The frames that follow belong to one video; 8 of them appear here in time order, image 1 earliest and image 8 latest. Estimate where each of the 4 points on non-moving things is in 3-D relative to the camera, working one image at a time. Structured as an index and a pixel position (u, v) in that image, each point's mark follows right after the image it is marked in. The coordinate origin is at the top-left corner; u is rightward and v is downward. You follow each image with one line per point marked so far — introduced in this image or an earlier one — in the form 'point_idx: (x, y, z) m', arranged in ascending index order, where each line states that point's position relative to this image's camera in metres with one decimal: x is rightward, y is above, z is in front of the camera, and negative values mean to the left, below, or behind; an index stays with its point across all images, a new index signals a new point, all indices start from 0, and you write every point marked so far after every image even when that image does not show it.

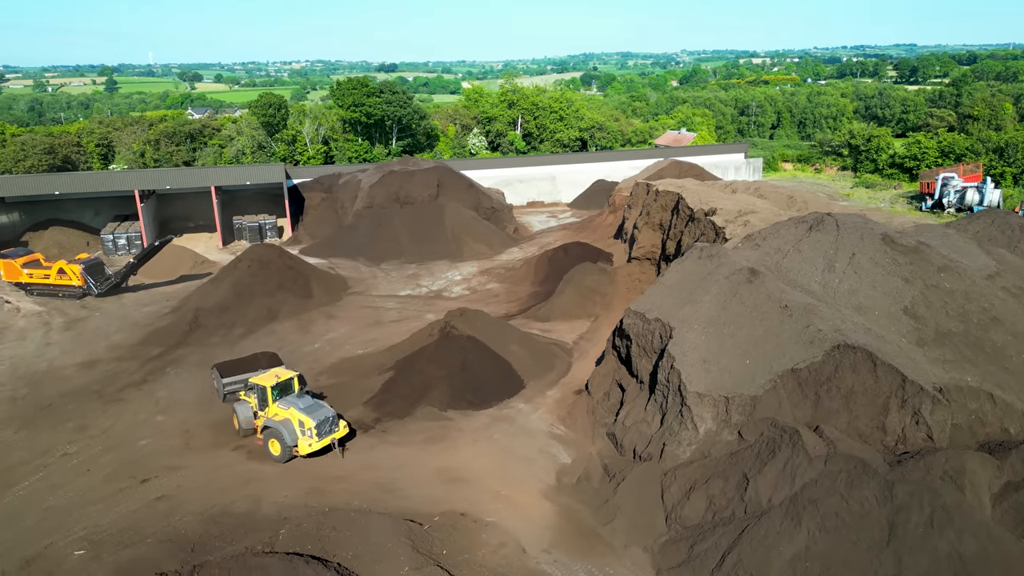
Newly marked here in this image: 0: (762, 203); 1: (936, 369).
0: (+6.7, +2.2, +19.9) m
1: (+6.4, -1.2, +11.2) m
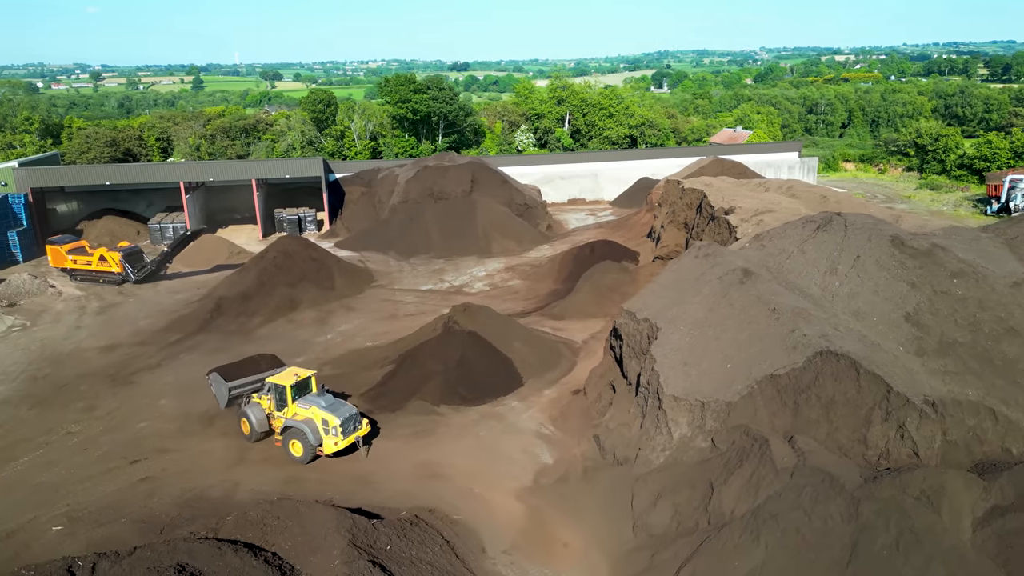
0: (+7.1, +2.1, +19.1) m
1: (+5.9, -1.3, +10.4) m
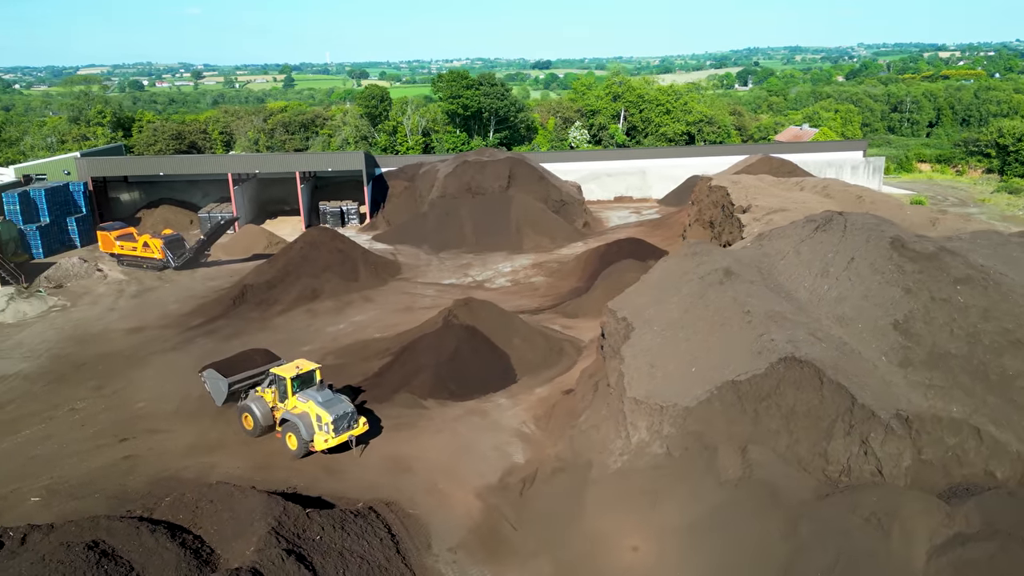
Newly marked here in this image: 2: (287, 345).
0: (+7.3, +2.0, +18.1) m
1: (+5.2, -1.4, +9.6) m
2: (-5.5, -1.4, +18.2) m
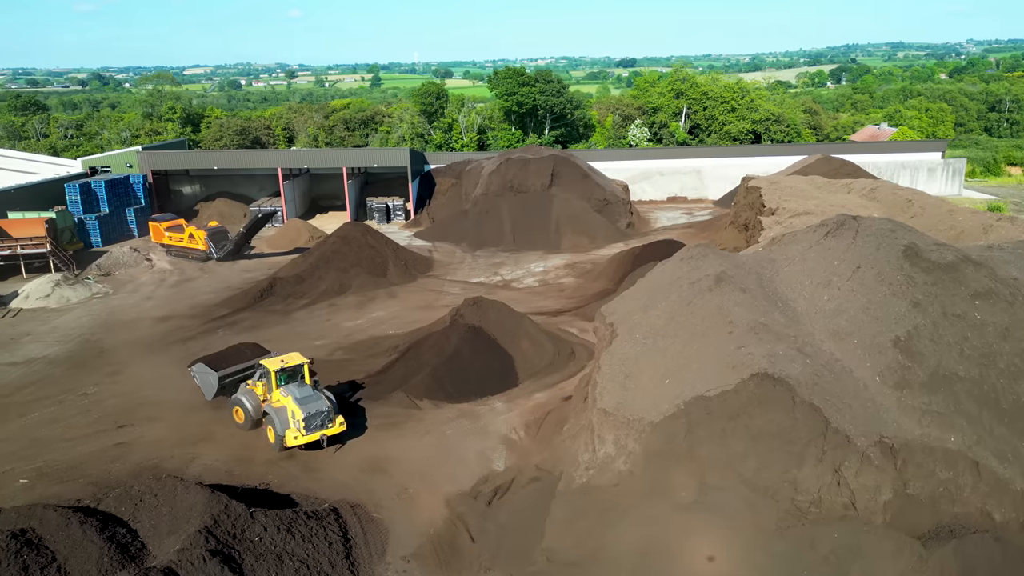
0: (+7.7, +1.8, +16.8) m
1: (+4.5, -1.5, +8.6) m
2: (-5.2, -1.2, +18.3) m
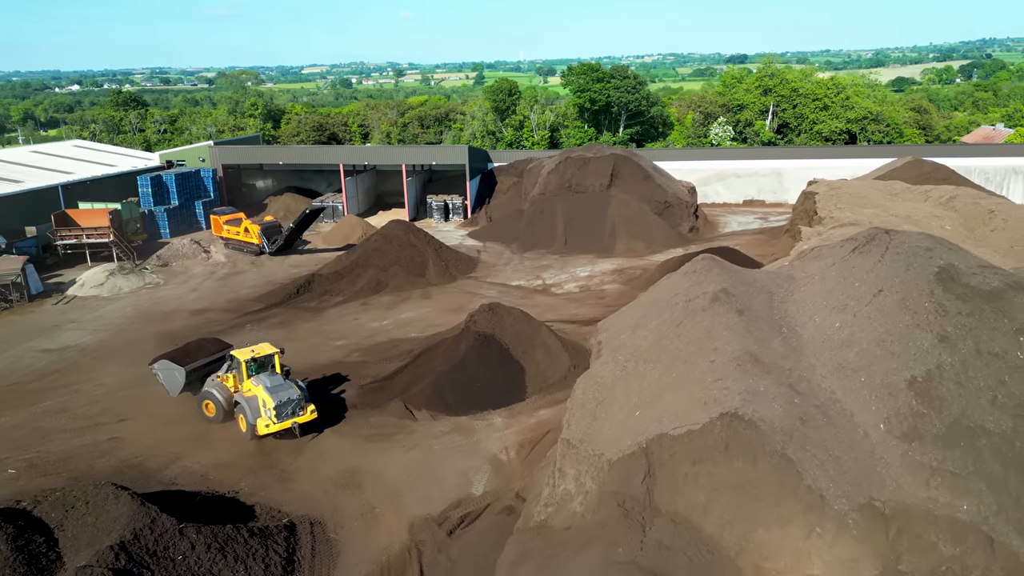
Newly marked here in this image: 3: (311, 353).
0: (+8.1, +1.4, +14.8) m
1: (+3.8, -1.8, +7.2) m
2: (-4.6, -1.2, +18.0) m
3: (-4.6, -1.5, +17.0) m
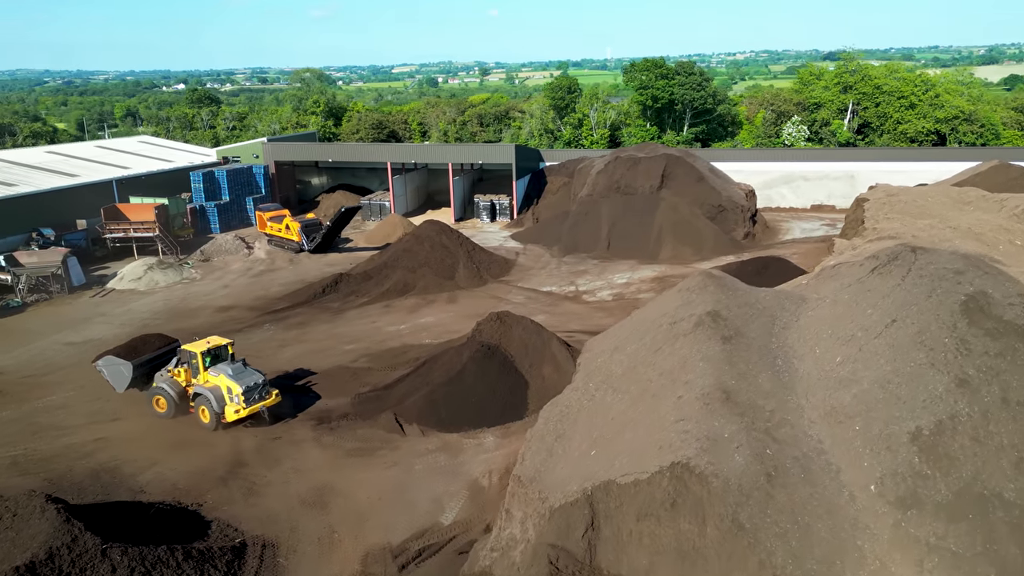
0: (+8.2, +1.0, +13.0) m
1: (+3.0, -2.1, +5.9) m
2: (-4.1, -1.2, +17.5) m
3: (-4.3, -1.5, +16.5) m
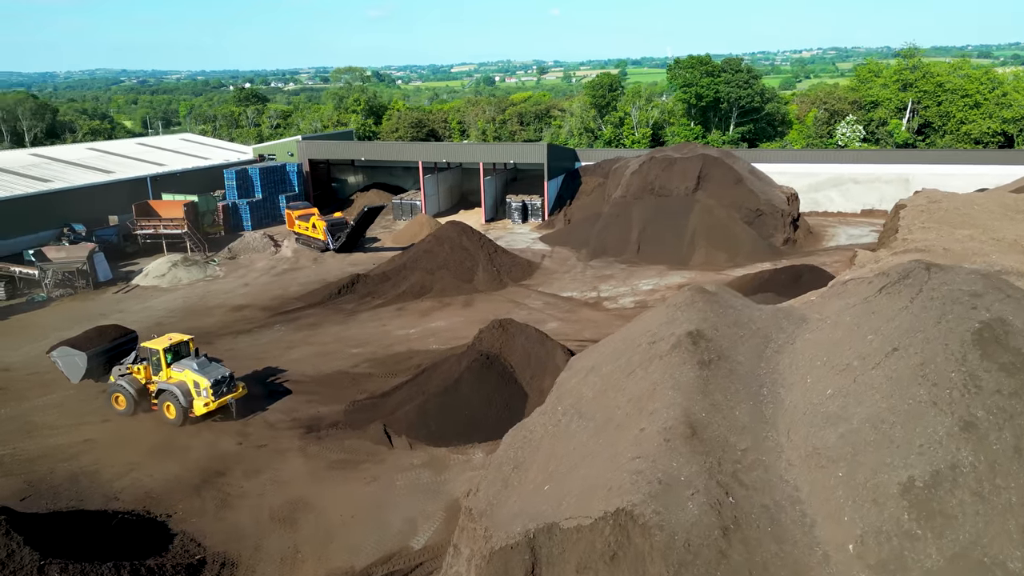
0: (+8.1, +0.7, +11.7) m
1: (+2.4, -2.3, +5.0) m
2: (-3.9, -1.3, +17.1) m
3: (-4.1, -1.6, +16.1) m
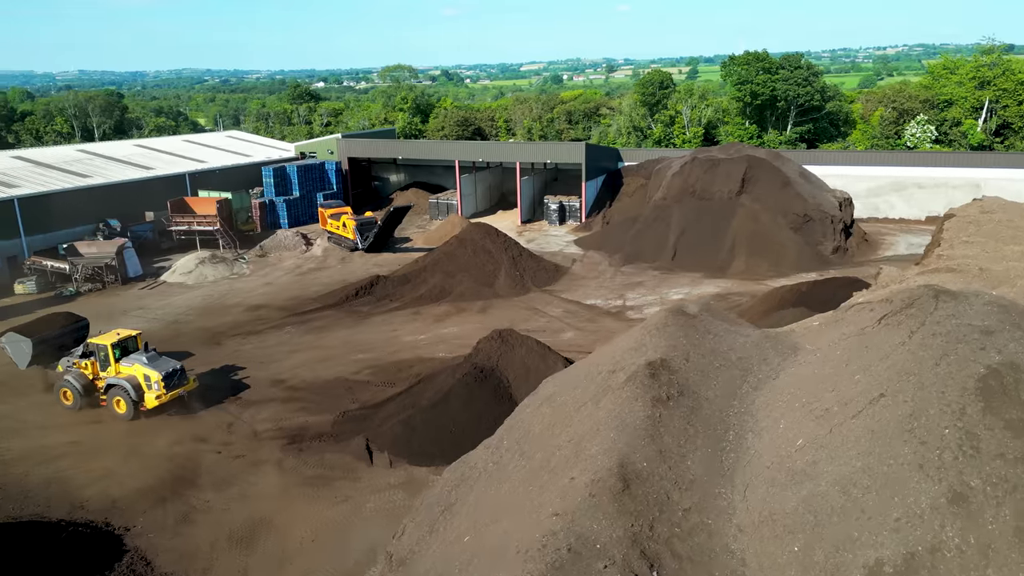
0: (+7.9, +0.4, +10.2) m
1: (+1.5, -2.5, +4.0) m
2: (-3.6, -1.3, +16.6) m
3: (-3.9, -1.6, +15.6) m
